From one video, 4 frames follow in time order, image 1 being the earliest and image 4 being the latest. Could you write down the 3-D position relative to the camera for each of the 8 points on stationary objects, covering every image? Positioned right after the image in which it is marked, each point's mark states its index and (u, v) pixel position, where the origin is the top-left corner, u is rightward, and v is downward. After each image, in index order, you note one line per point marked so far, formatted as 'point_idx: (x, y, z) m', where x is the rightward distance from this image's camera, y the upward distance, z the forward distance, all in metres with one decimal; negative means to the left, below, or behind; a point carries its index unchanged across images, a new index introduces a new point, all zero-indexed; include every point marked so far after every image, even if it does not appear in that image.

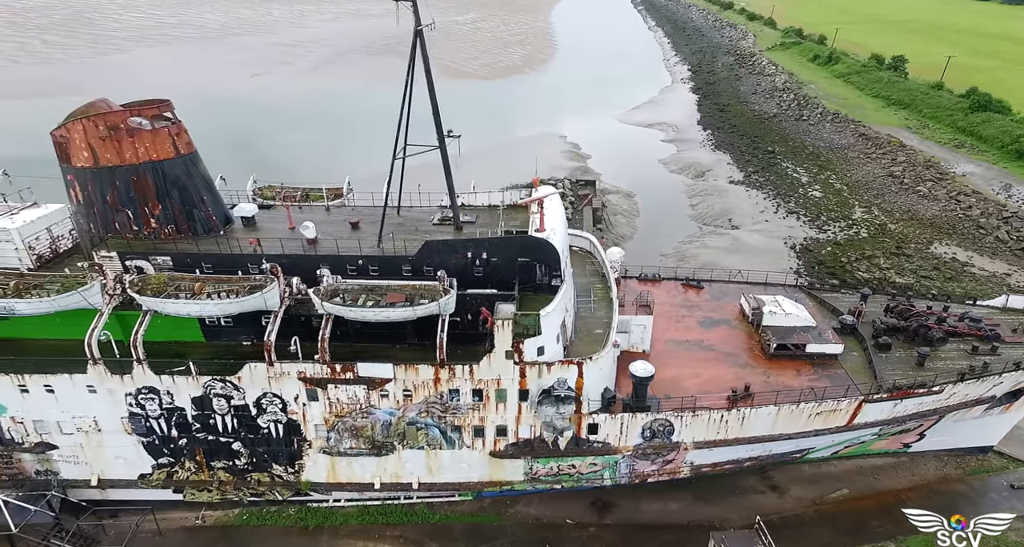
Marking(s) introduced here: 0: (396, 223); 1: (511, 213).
0: (-3.5, +1.4, +16.5) m
1: (-0.1, +1.7, +16.8) m
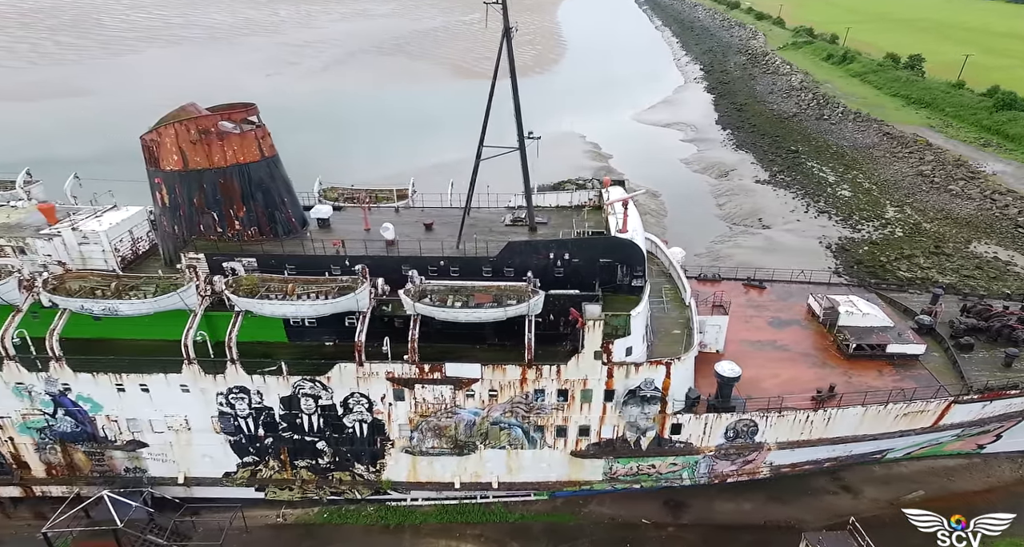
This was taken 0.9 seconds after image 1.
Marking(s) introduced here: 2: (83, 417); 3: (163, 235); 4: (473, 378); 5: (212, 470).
0: (-1.4, +1.4, +16.7) m
1: (+2.0, +1.7, +16.9) m
2: (-10.6, -3.5, +14.3) m
3: (-9.7, +1.1, +15.9) m
4: (-0.9, -2.5, +13.7) m
5: (-7.9, -5.2, +15.3) m
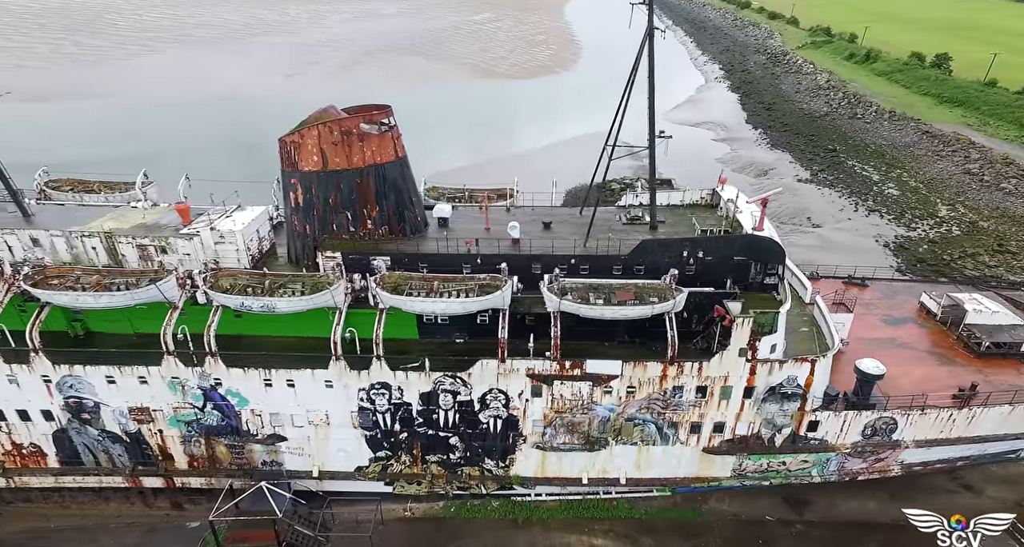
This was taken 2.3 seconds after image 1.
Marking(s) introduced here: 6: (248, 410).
0: (+2.0, +1.4, +16.9) m
1: (+5.4, +1.7, +17.0) m
2: (-7.2, -3.5, +14.8) m
3: (-6.3, +1.1, +16.4) m
4: (+2.4, -2.4, +13.9) m
5: (-4.5, -5.1, +15.7) m
6: (-6.7, -3.5, +14.8) m
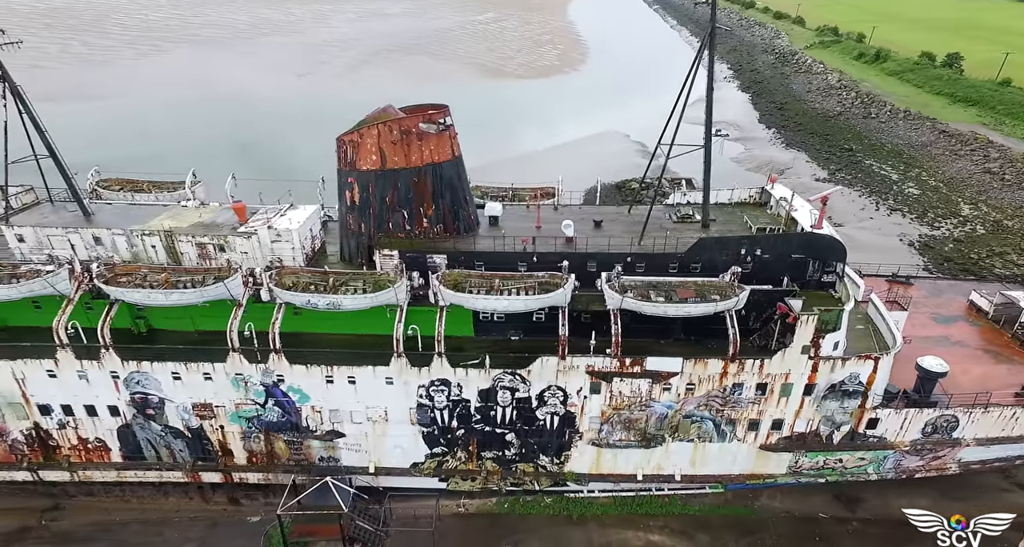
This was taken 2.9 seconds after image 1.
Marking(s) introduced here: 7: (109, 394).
0: (+3.5, +1.5, +17.0) m
1: (+6.9, +1.8, +17.0) m
2: (-5.7, -3.5, +15.0) m
3: (-4.8, +1.1, +16.6) m
4: (+3.9, -2.4, +14.0) m
5: (-3.0, -5.1, +15.8) m
6: (-5.3, -3.4, +15.0) m
7: (-10.1, -3.0, +14.6) m
